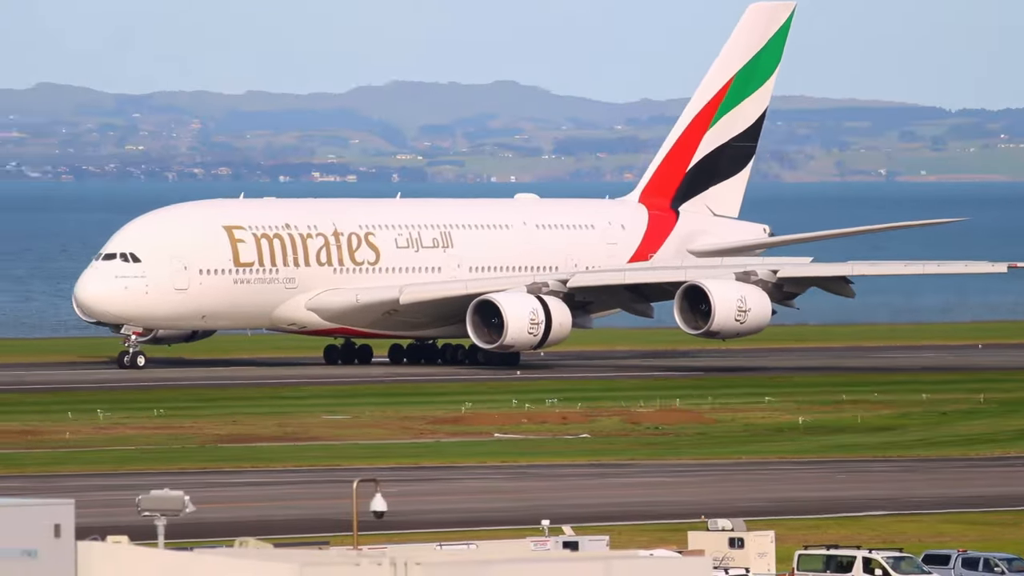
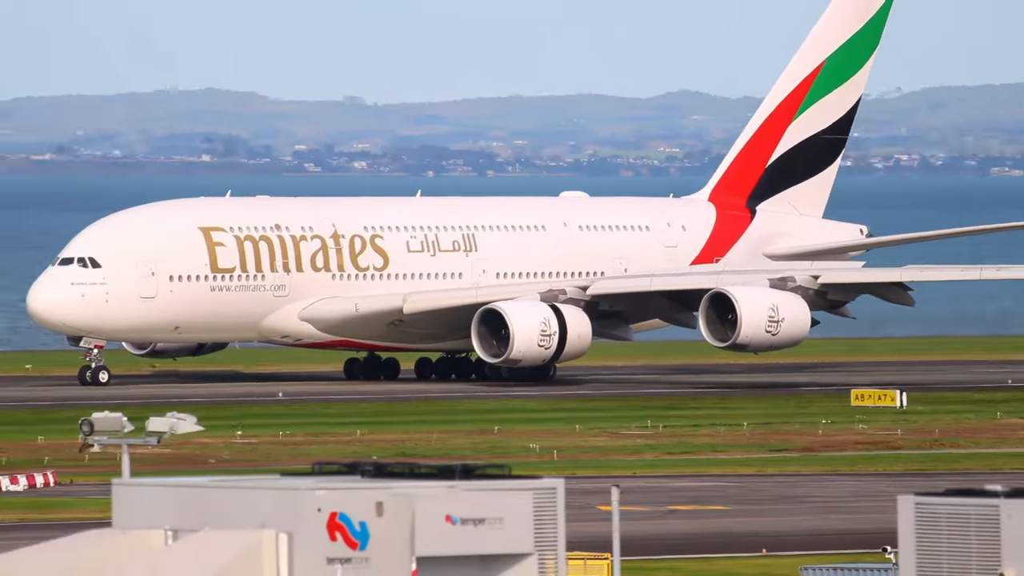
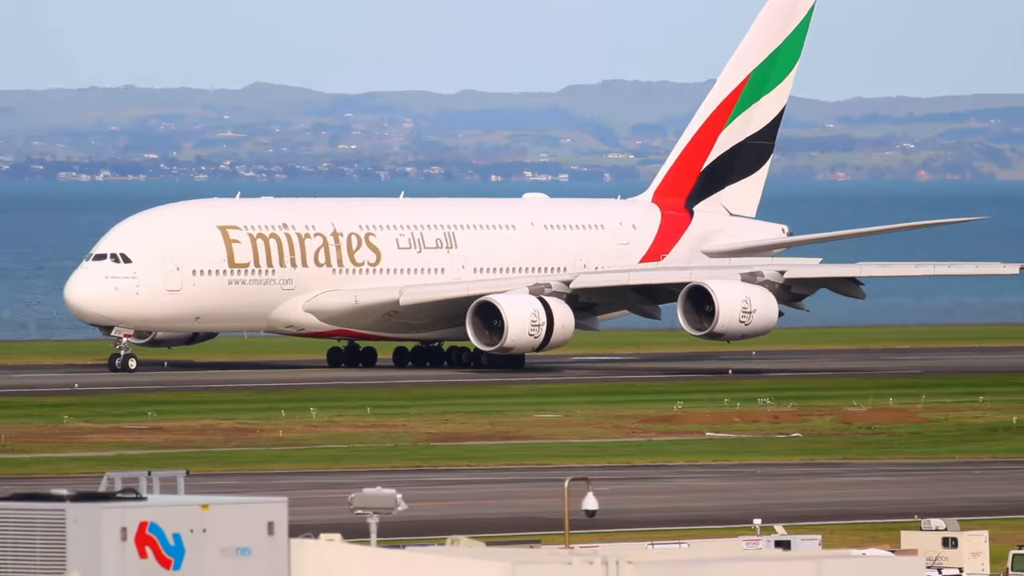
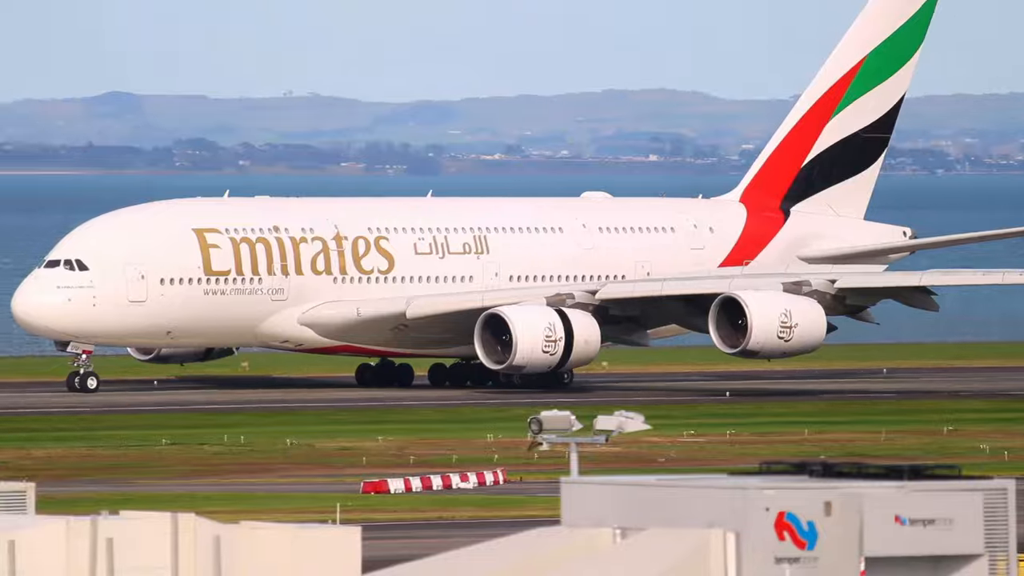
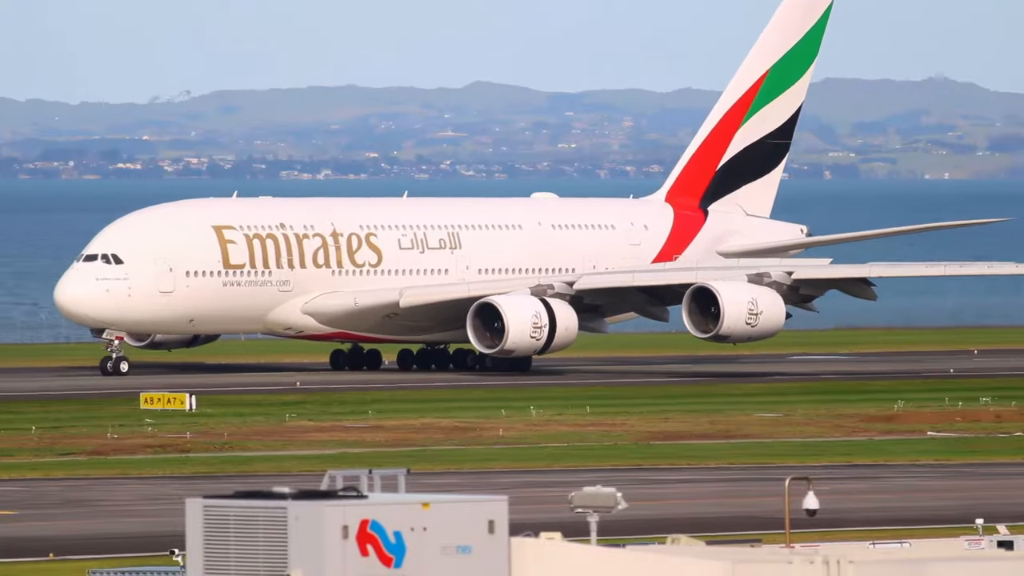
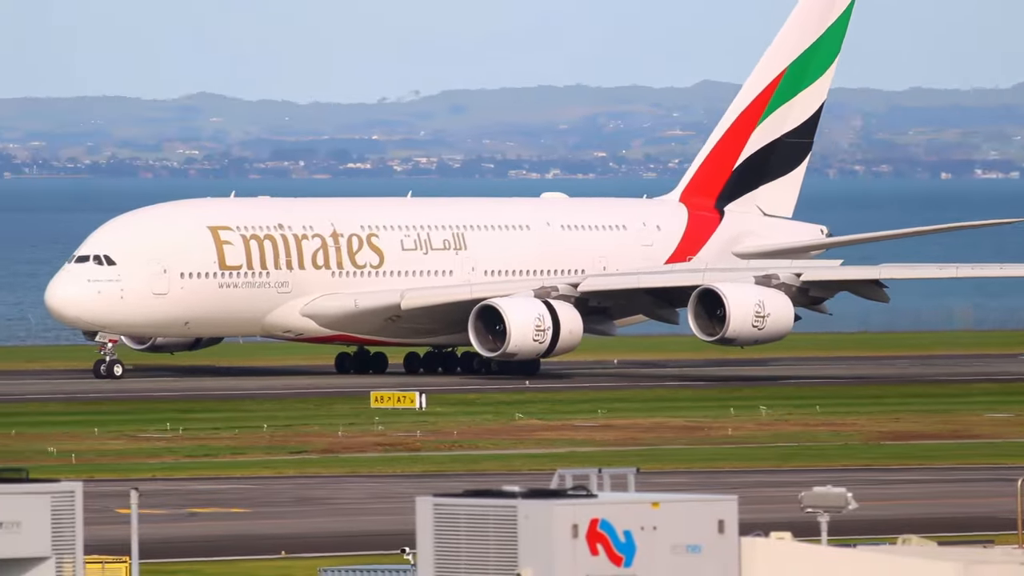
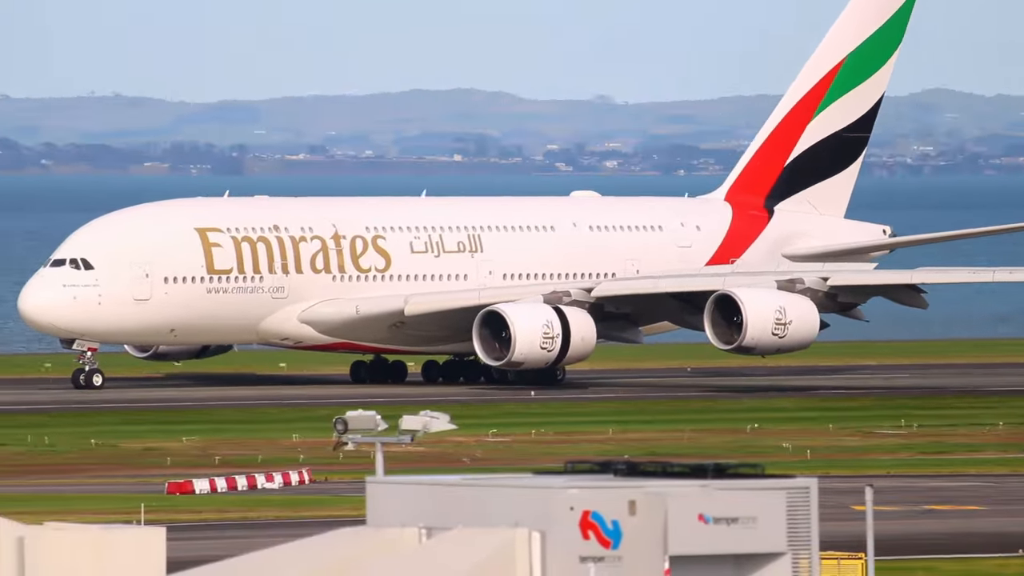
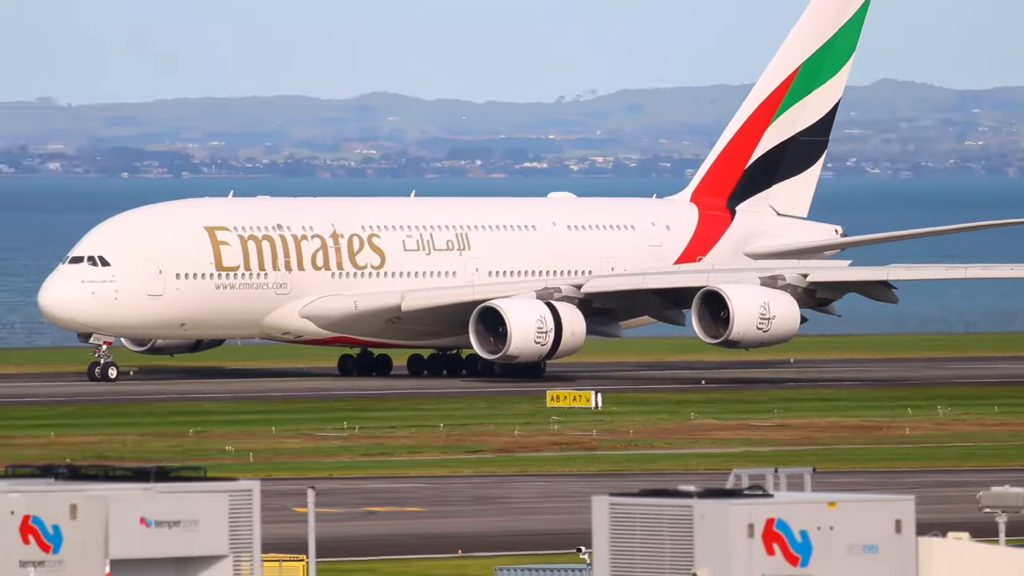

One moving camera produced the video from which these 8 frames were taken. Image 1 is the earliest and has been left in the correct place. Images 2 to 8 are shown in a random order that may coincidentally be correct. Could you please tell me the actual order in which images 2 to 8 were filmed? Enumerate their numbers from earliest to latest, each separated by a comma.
3, 5, 6, 8, 2, 7, 4
